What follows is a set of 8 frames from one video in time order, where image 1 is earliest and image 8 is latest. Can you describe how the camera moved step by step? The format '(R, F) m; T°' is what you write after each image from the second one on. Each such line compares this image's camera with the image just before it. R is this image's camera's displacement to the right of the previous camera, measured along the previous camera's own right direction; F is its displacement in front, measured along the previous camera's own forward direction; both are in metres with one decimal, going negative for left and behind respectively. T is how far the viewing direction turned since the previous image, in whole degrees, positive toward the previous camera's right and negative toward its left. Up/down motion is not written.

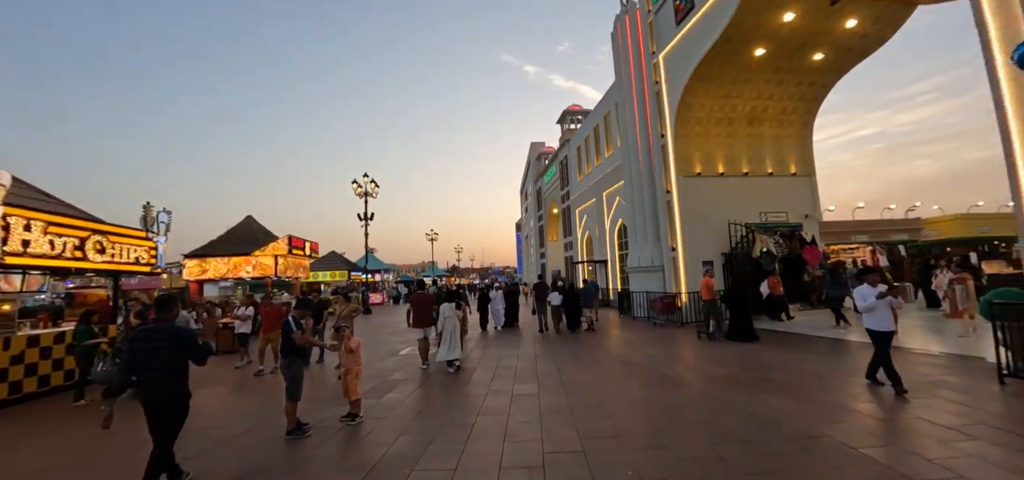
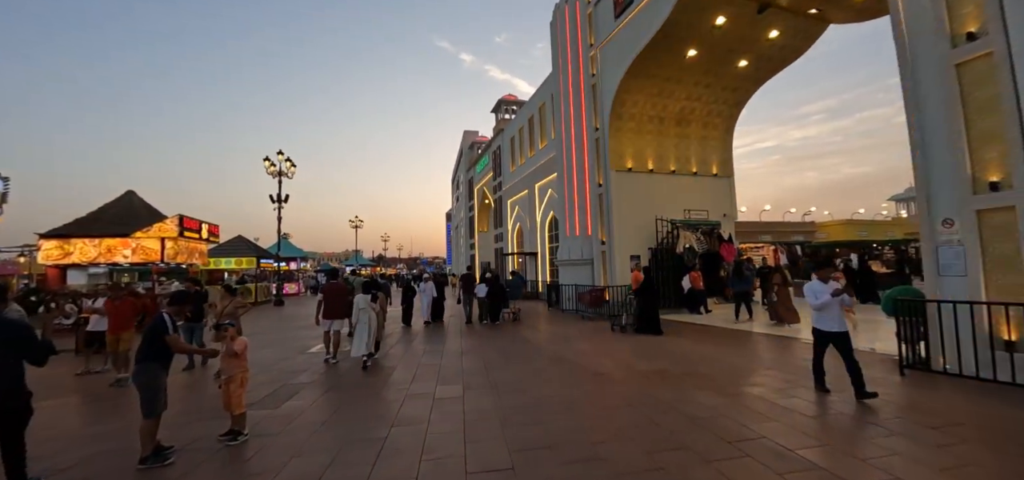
(0.0, +0.8) m; +10°
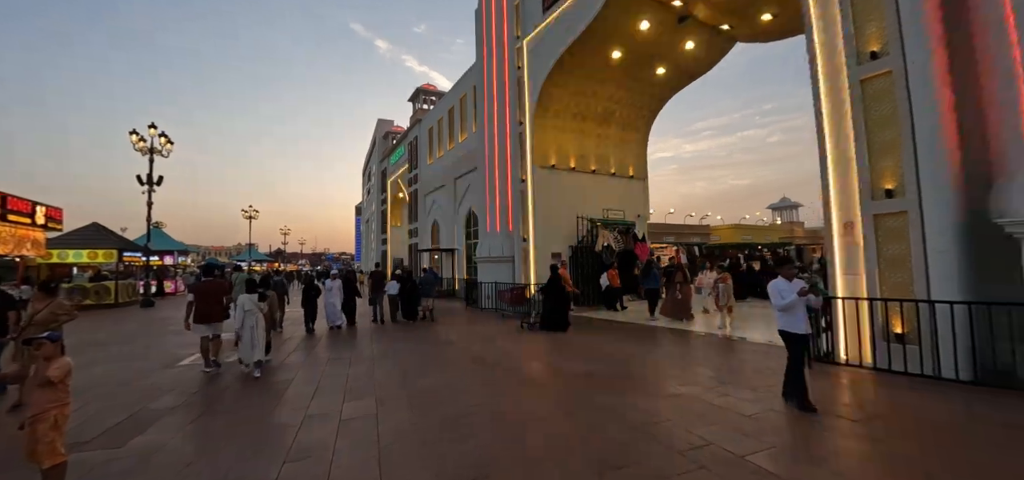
(-0.2, +0.7) m; +12°
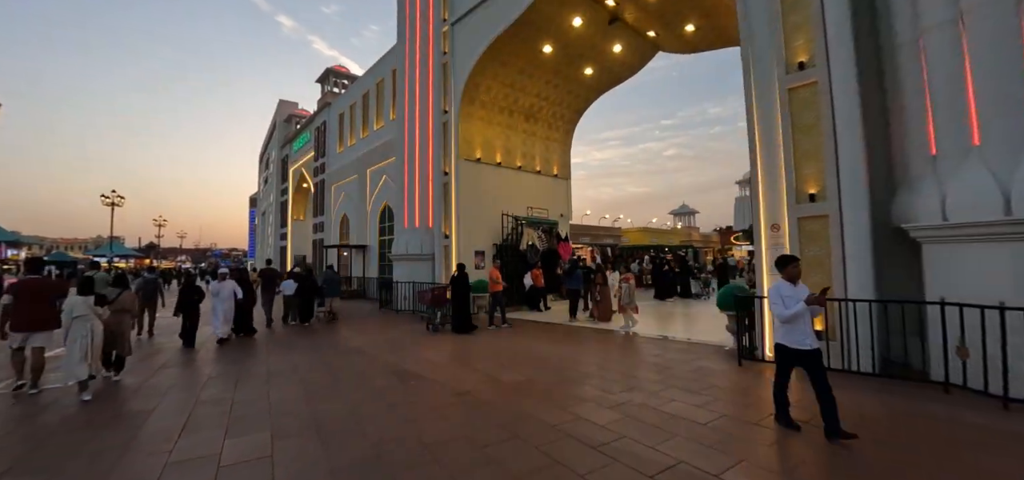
(-0.3, +0.7) m; +12°
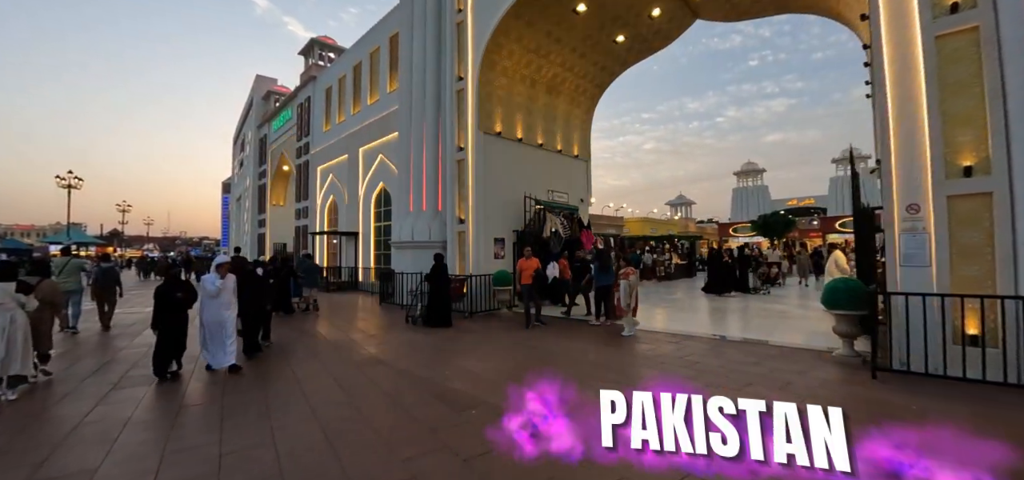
(-1.1, +1.4) m; +3°
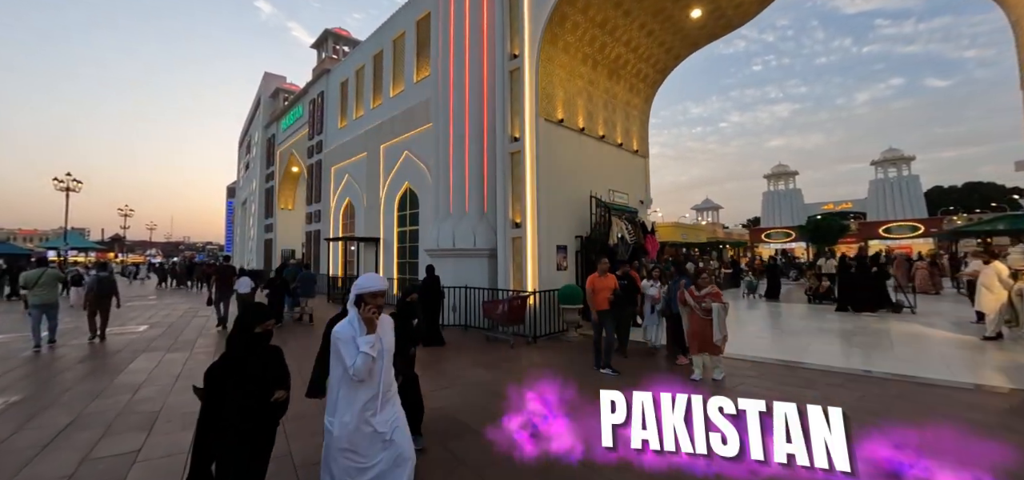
(-1.3, +1.6) m; 0°
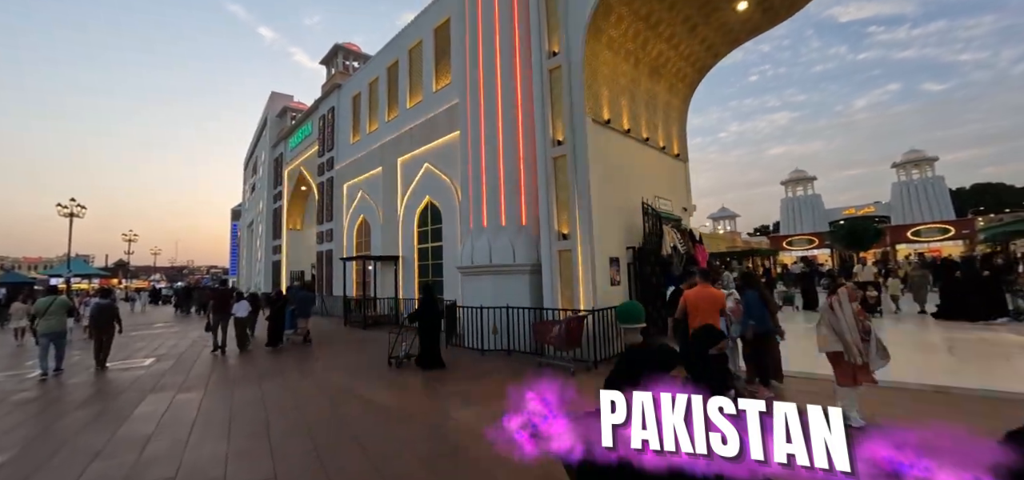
(-0.9, +0.8) m; 0°
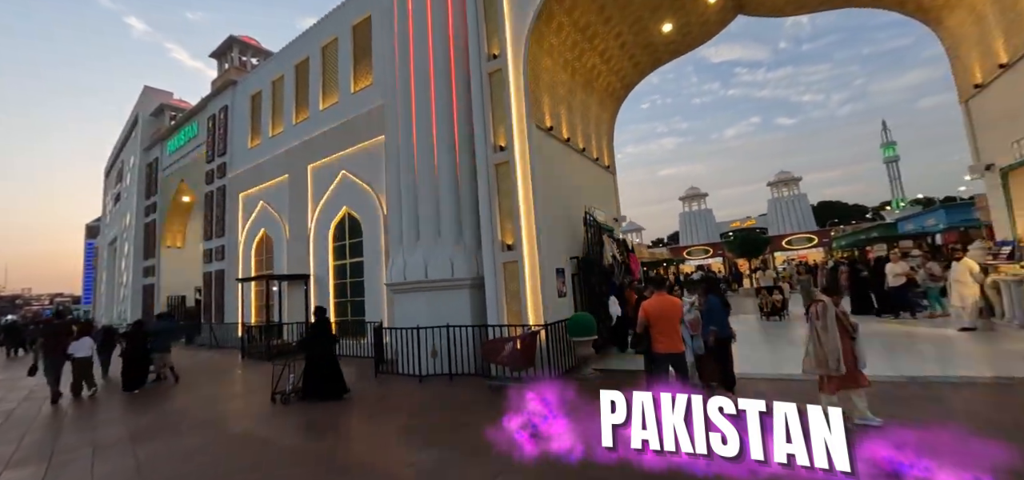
(-0.4, +0.6) m; +12°
